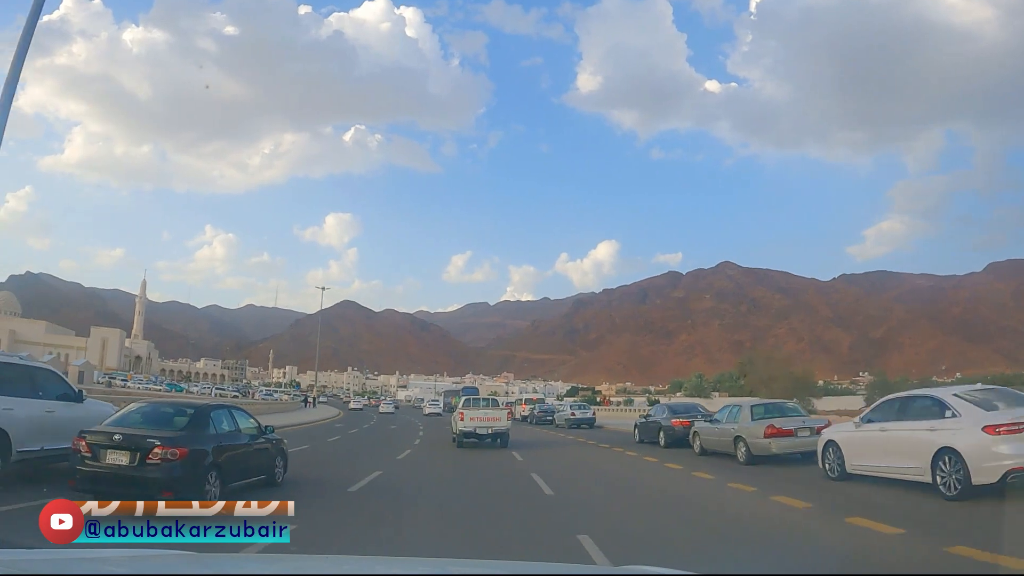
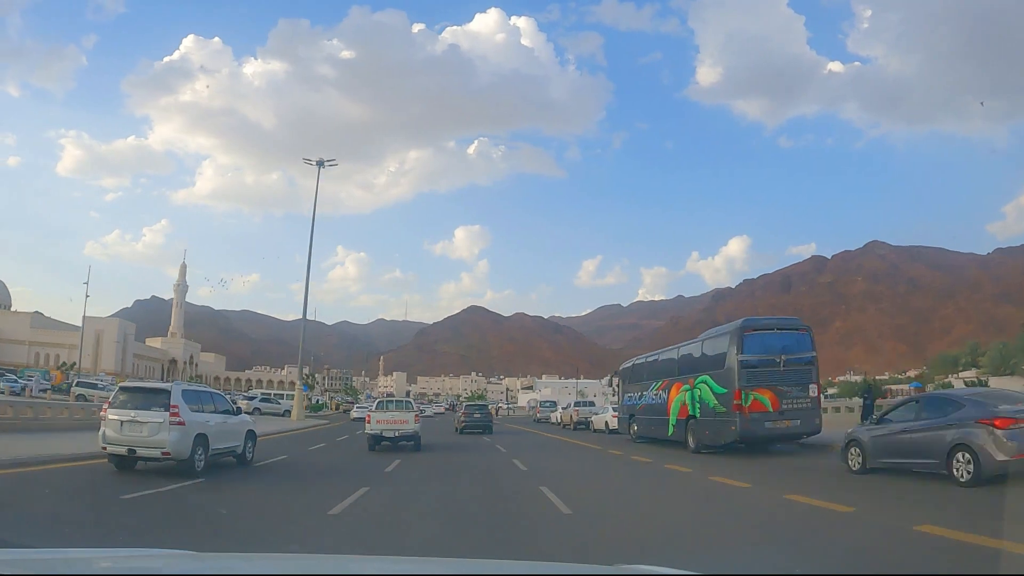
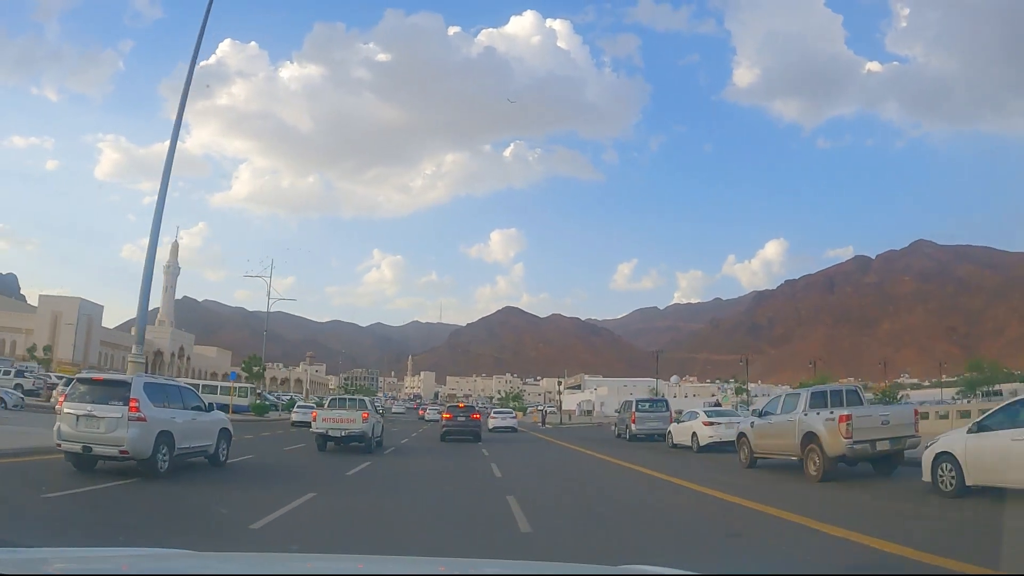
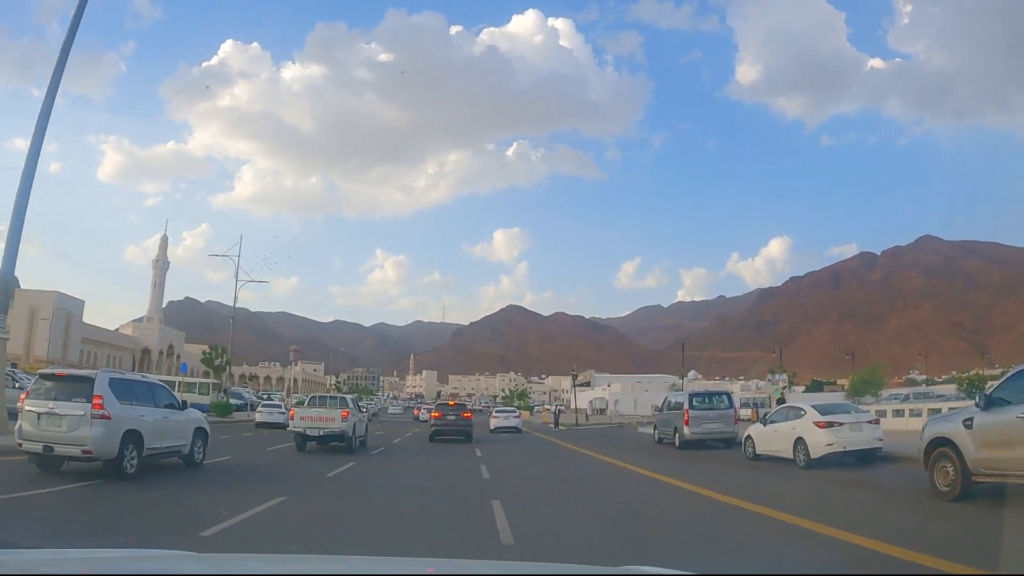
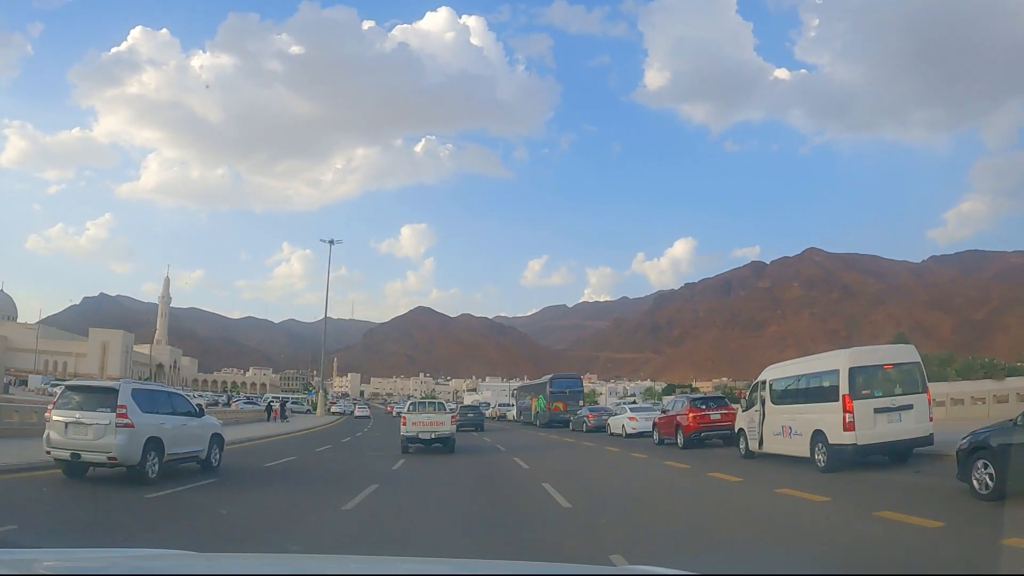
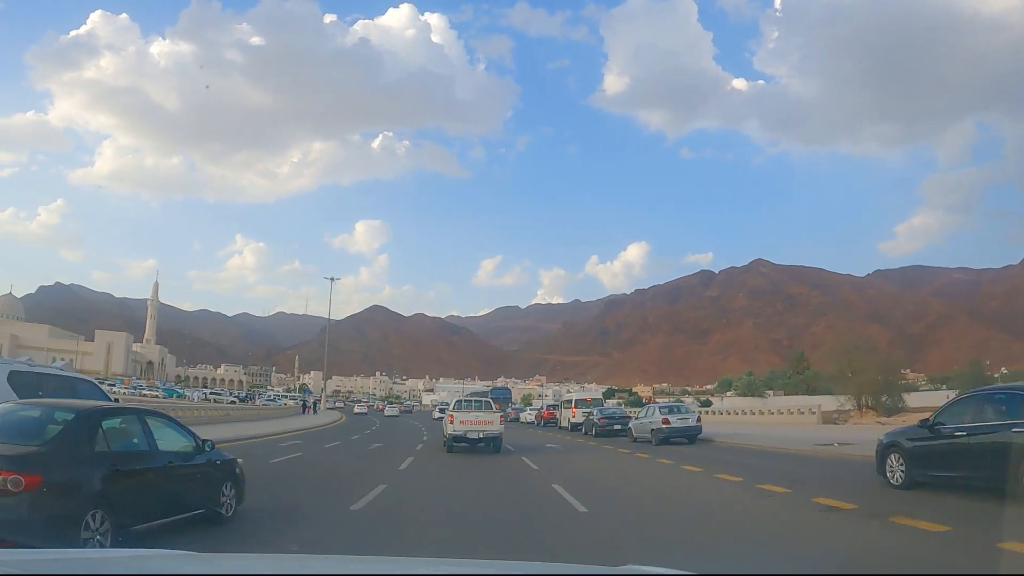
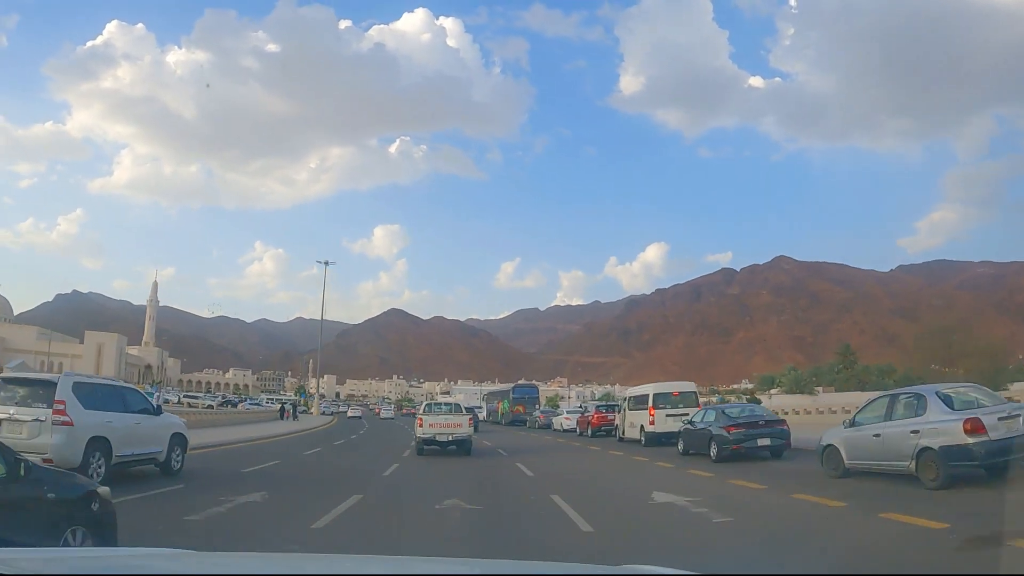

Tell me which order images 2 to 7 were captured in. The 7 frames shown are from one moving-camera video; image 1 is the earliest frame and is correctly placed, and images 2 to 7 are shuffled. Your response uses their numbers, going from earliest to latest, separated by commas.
6, 7, 5, 2, 3, 4
